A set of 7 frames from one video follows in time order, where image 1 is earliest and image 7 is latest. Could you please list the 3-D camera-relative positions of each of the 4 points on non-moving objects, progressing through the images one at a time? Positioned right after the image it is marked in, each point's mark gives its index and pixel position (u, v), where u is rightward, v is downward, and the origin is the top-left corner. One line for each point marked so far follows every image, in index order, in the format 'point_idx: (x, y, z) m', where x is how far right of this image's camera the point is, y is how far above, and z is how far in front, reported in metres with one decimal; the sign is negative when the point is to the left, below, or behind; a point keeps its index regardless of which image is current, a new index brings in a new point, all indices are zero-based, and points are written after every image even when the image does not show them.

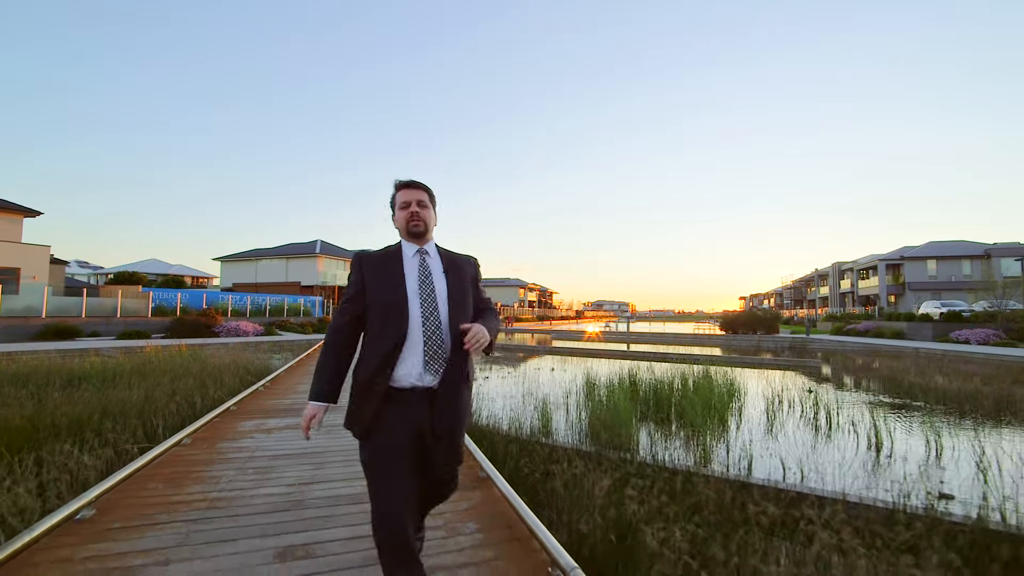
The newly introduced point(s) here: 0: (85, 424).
0: (-4.3, -1.4, +4.6) m
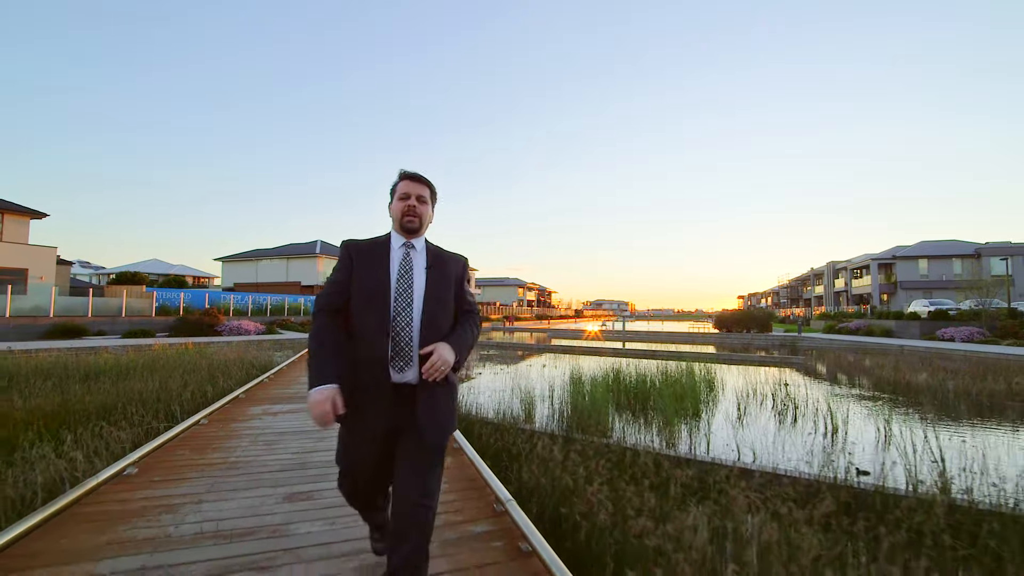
0: (-4.5, -1.4, +5.2) m
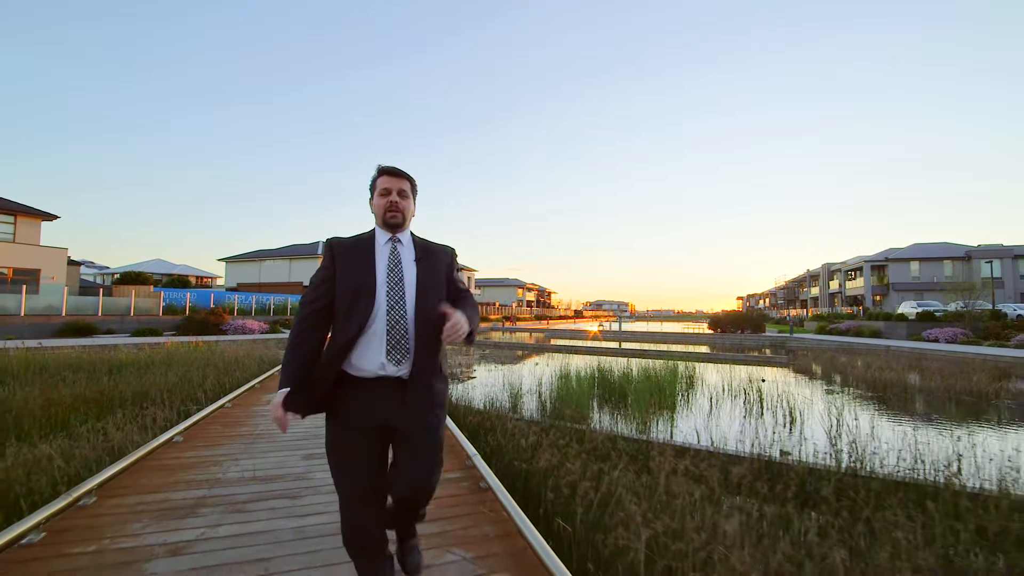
0: (-4.7, -1.4, +5.9) m
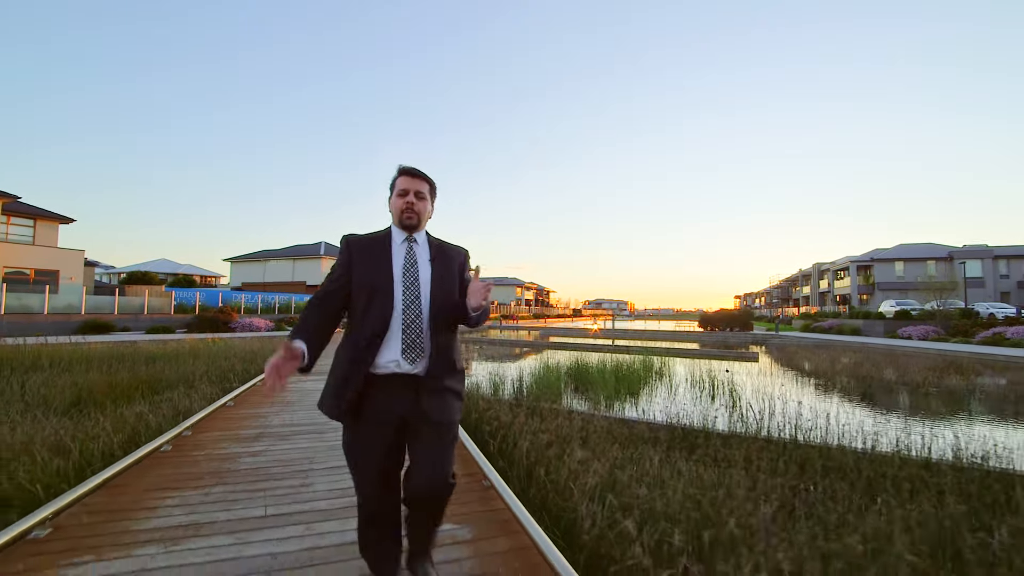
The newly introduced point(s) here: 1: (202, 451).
0: (-5.1, -1.4, +7.2) m
1: (-2.4, -1.2, +3.5) m
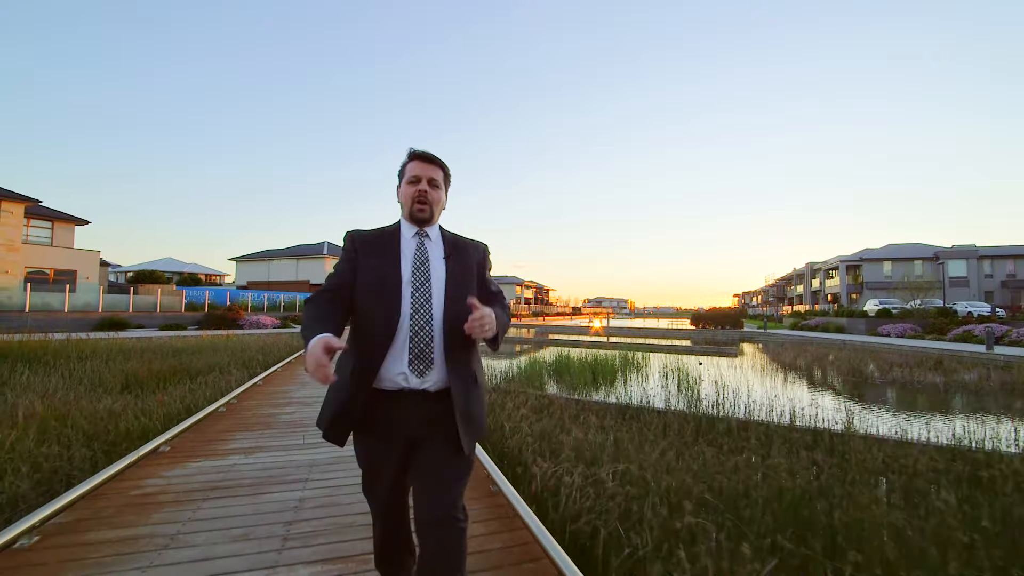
0: (-5.5, -1.5, +8.3) m
1: (-2.7, -1.3, +4.7) m
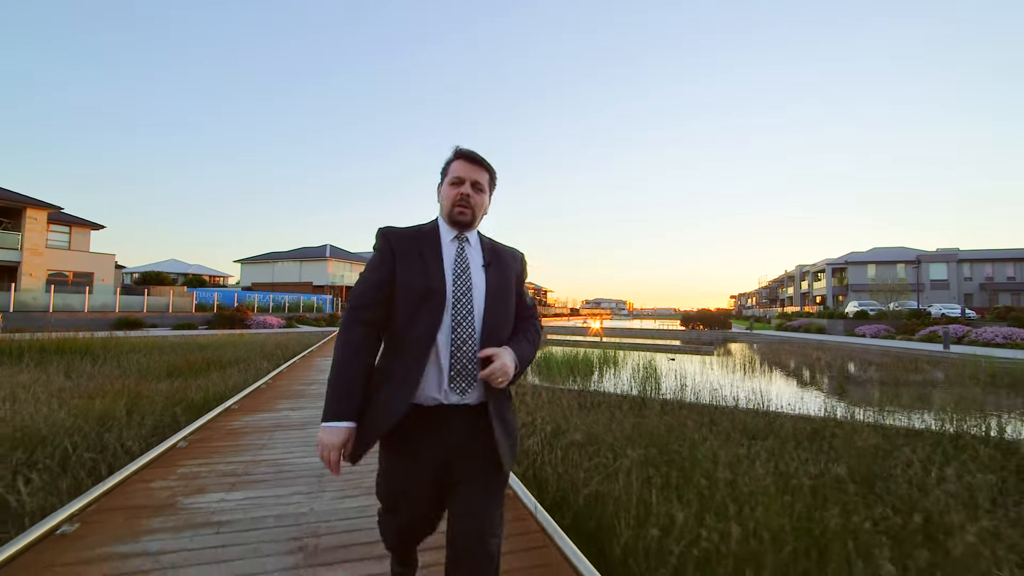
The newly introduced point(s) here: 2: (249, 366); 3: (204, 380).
0: (-5.8, -1.5, +9.8) m
1: (-3.1, -1.4, +6.1) m
2: (-4.9, -1.5, +8.5) m
3: (-4.8, -1.4, +7.1) m
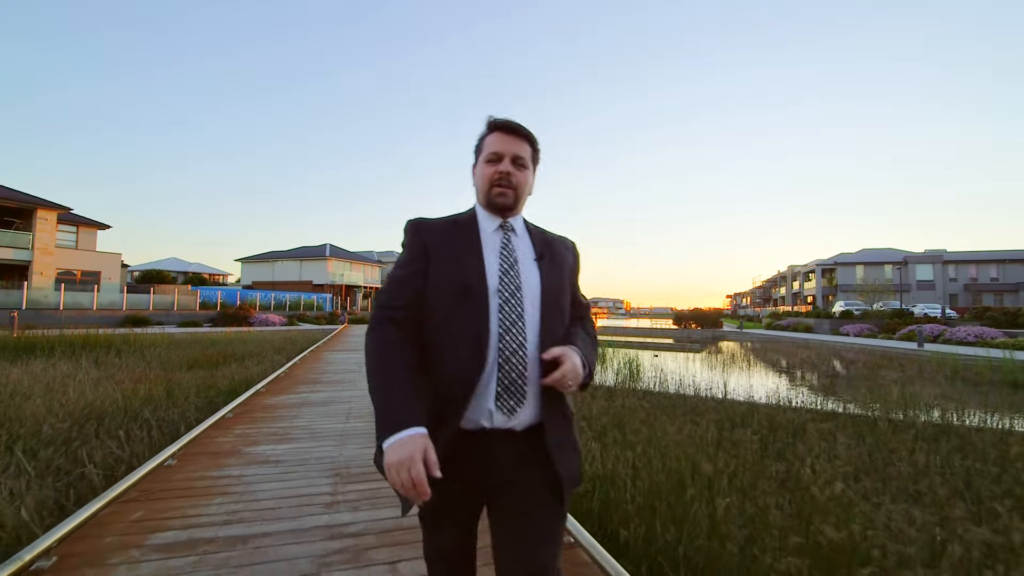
0: (-6.0, -1.5, +10.6) m
1: (-3.3, -1.4, +6.9) m
2: (-5.1, -1.5, +9.4) m
3: (-5.0, -1.4, +7.9) m
